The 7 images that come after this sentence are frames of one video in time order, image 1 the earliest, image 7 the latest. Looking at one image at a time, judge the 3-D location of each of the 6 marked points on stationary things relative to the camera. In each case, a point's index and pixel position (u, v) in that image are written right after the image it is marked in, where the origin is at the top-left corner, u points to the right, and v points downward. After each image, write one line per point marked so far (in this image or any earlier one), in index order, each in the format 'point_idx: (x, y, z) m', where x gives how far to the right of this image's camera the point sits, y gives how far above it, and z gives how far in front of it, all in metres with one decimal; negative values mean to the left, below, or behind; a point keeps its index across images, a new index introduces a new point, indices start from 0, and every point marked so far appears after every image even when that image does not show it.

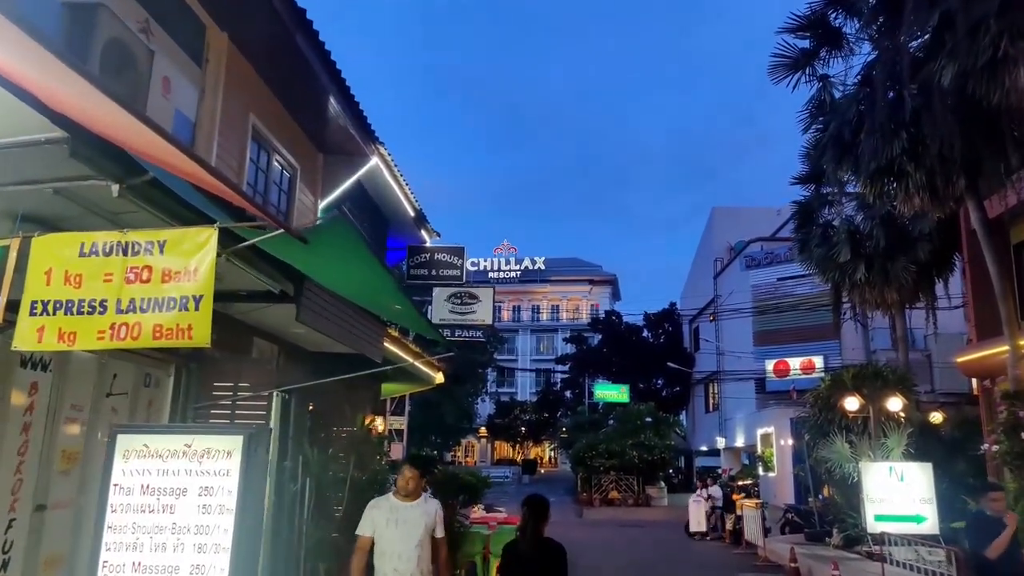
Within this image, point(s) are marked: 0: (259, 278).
0: (-2.1, +0.1, +6.2) m
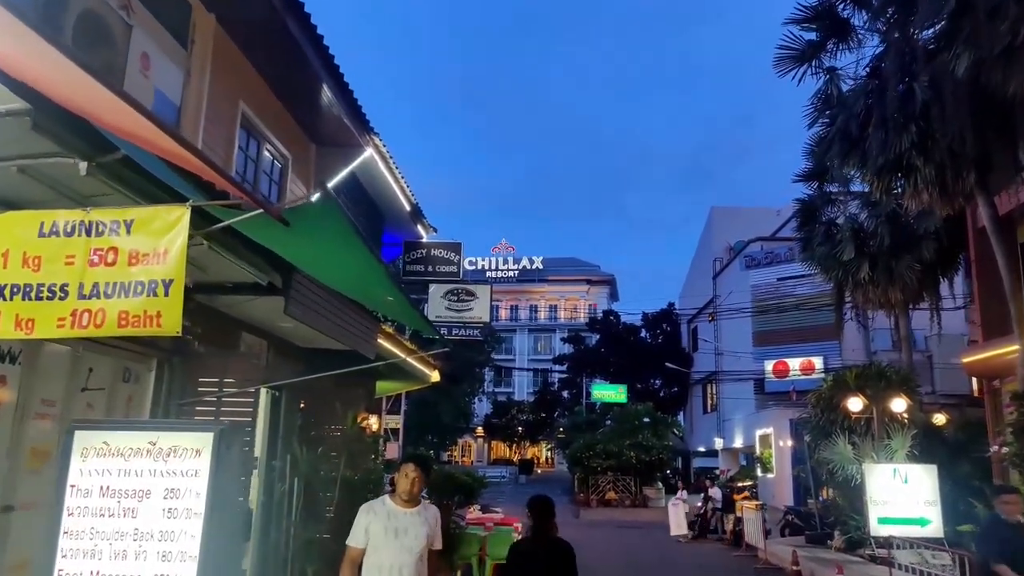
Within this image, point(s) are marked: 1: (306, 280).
0: (-2.1, +0.1, +6.0) m
1: (-1.9, +0.1, +6.8) m
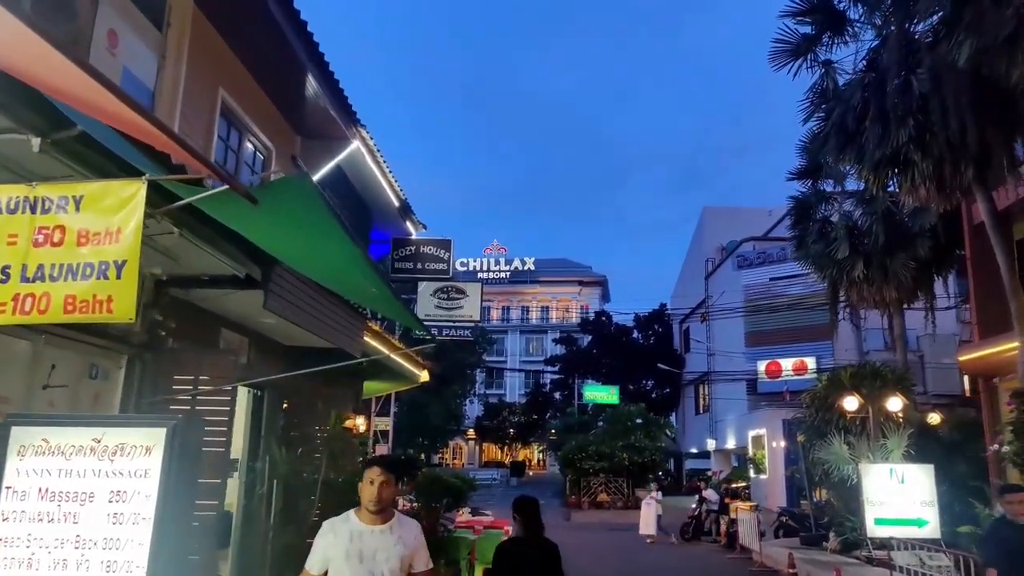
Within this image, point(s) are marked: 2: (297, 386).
0: (-2.2, +0.2, +5.7) m
1: (-2.0, +0.1, +6.6) m
2: (-2.5, -1.2, +9.0) m
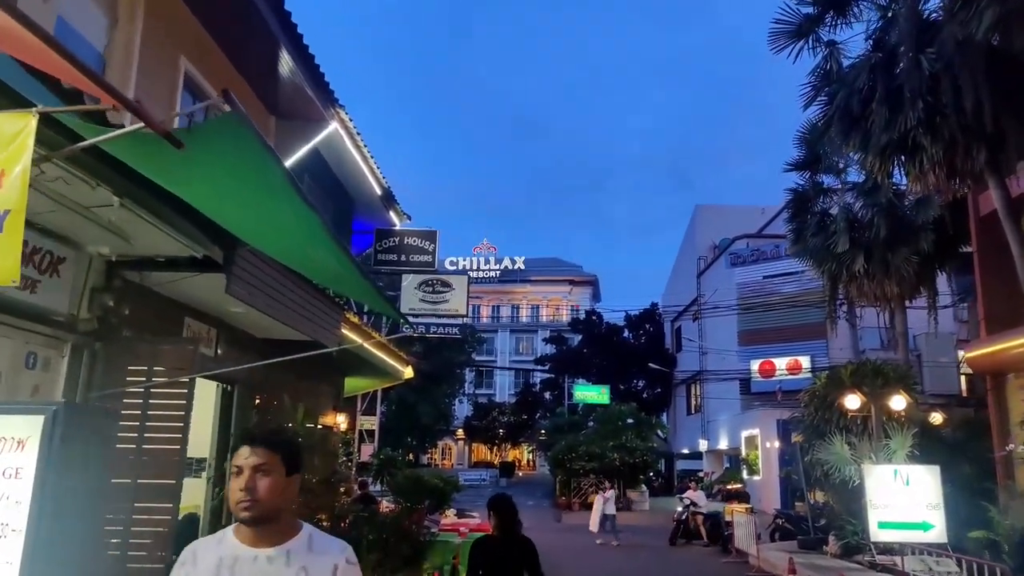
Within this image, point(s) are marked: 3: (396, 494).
0: (-2.3, +0.3, +5.2) m
1: (-2.1, +0.3, +6.0) m
2: (-2.7, -1.0, +8.4) m
3: (-1.3, -2.3, +8.5) m
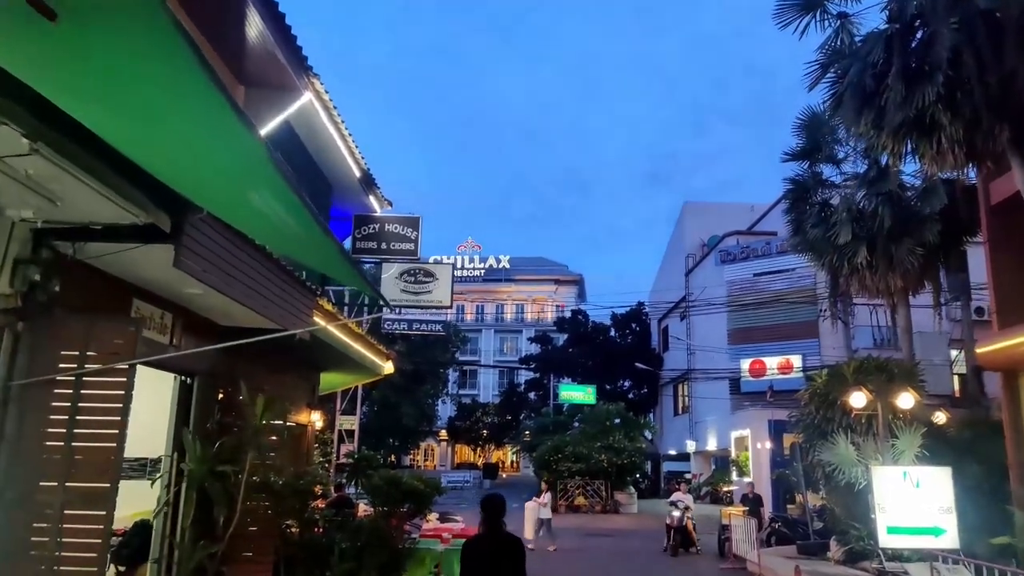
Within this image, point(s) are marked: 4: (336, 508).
0: (-2.3, +0.5, +4.4) m
1: (-2.1, +0.4, +5.3) m
2: (-2.8, -0.9, +7.6) m
3: (-1.4, -2.1, +7.8) m
4: (-2.1, -2.6, +9.1) m
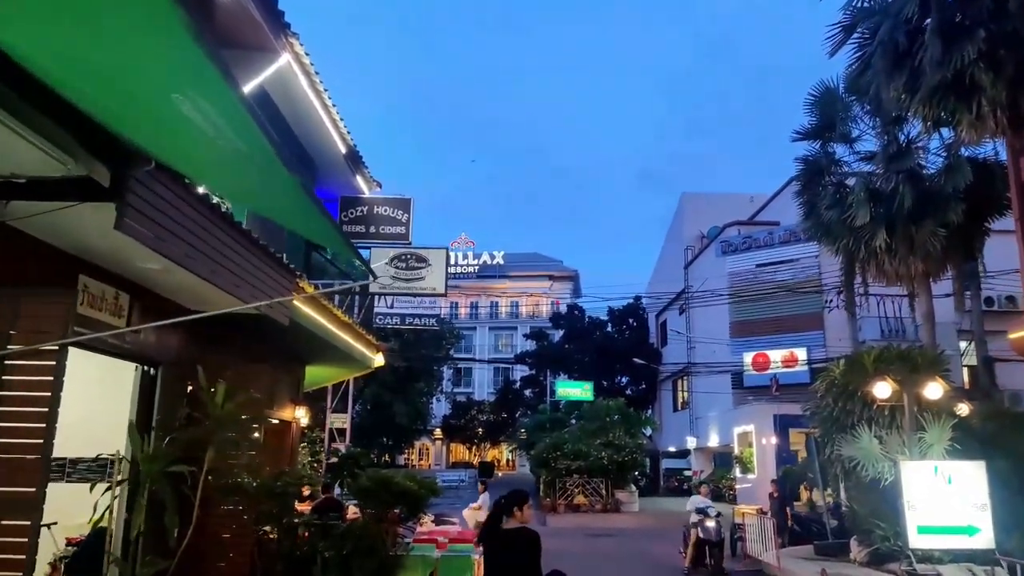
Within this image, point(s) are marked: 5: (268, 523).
0: (-2.3, +0.7, +3.6) m
1: (-2.1, +0.6, +4.5) m
2: (-2.8, -0.7, +6.8) m
3: (-1.4, -1.9, +7.0) m
4: (-2.1, -2.5, +8.4) m
5: (-2.1, -2.1, +6.4) m
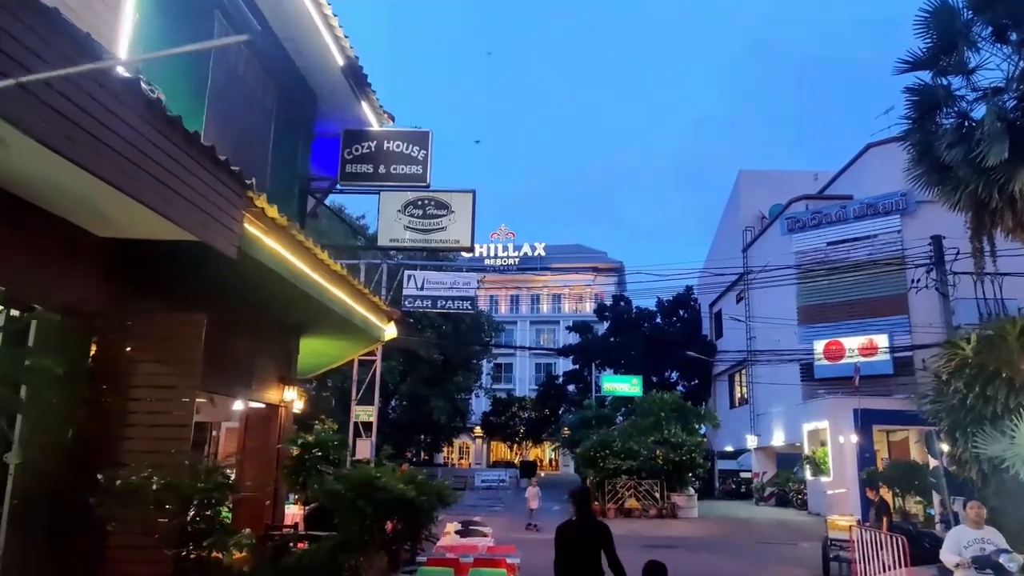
0: (-2.2, +1.2, +1.5) m
1: (-1.9, +1.1, +2.4) m
2: (-2.5, -0.1, +4.8) m
3: (-1.1, -1.4, +4.9) m
4: (-1.8, -1.9, +6.3) m
5: (-1.8, -1.5, +4.3) m
